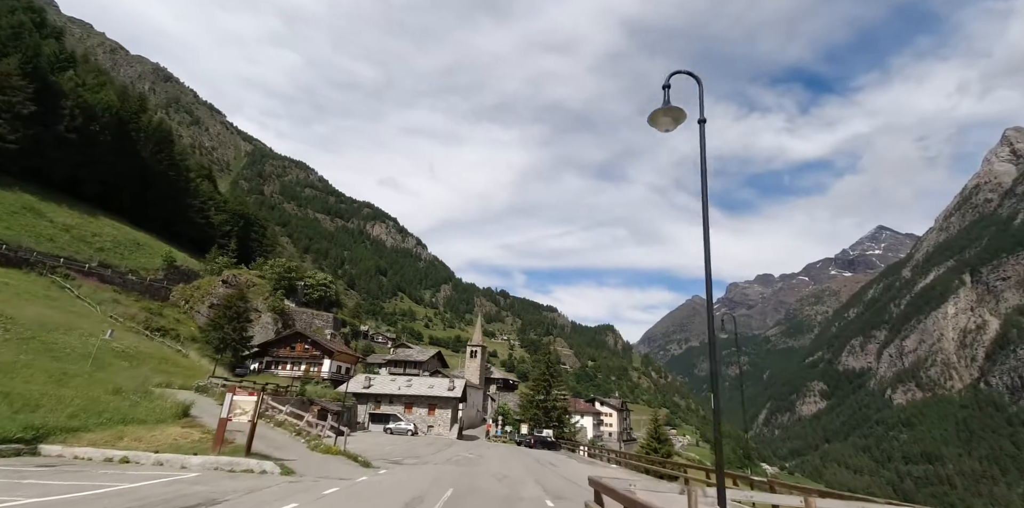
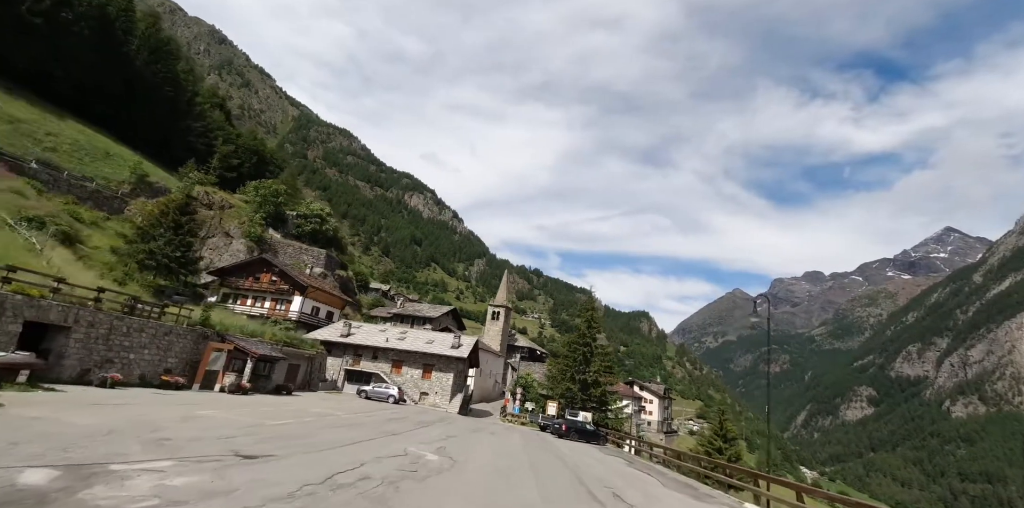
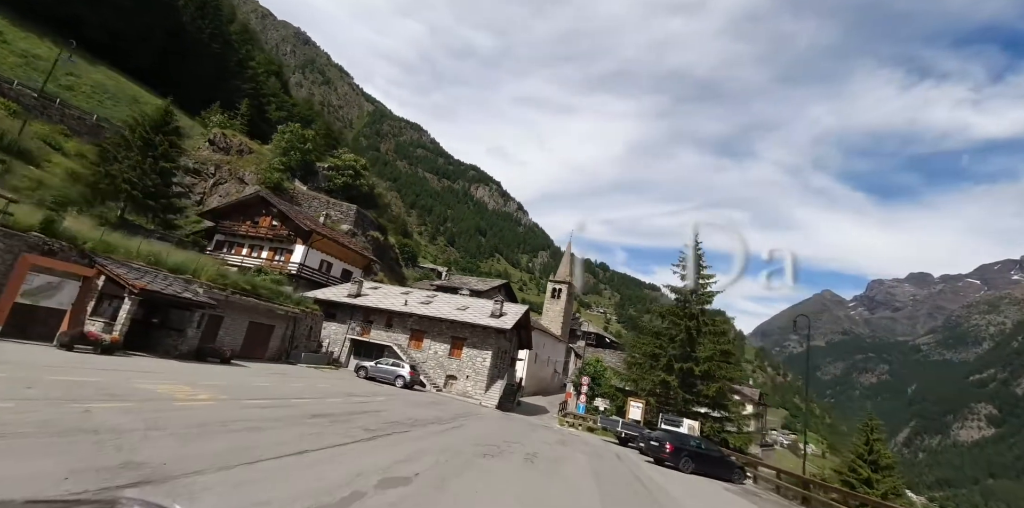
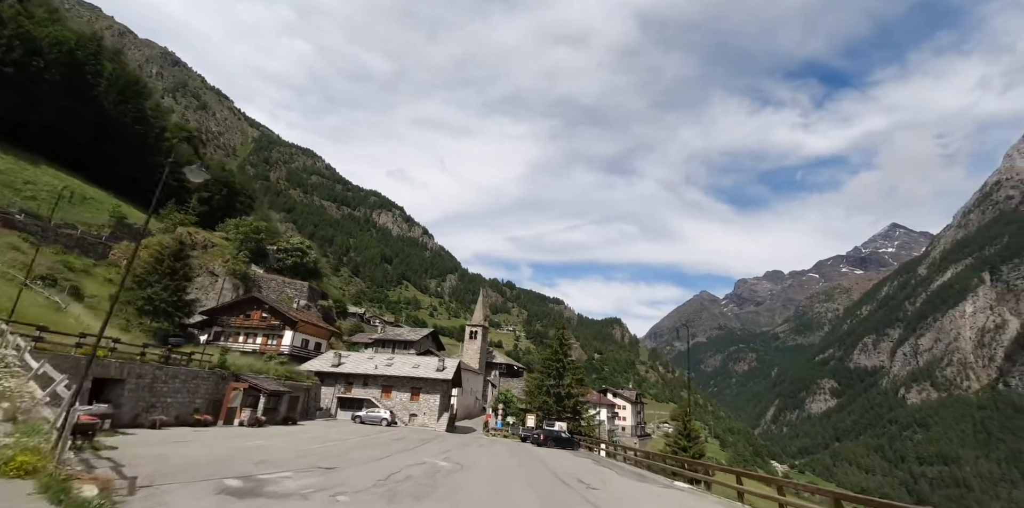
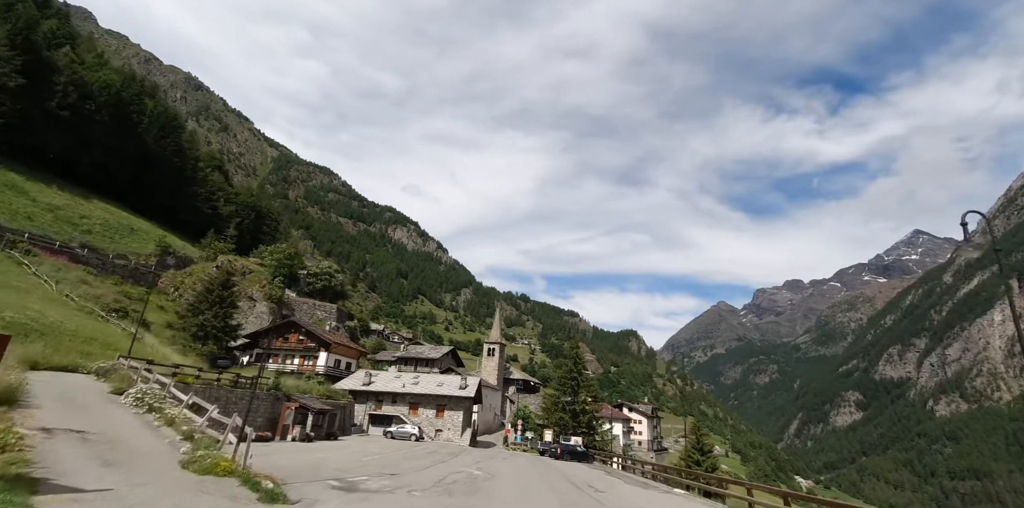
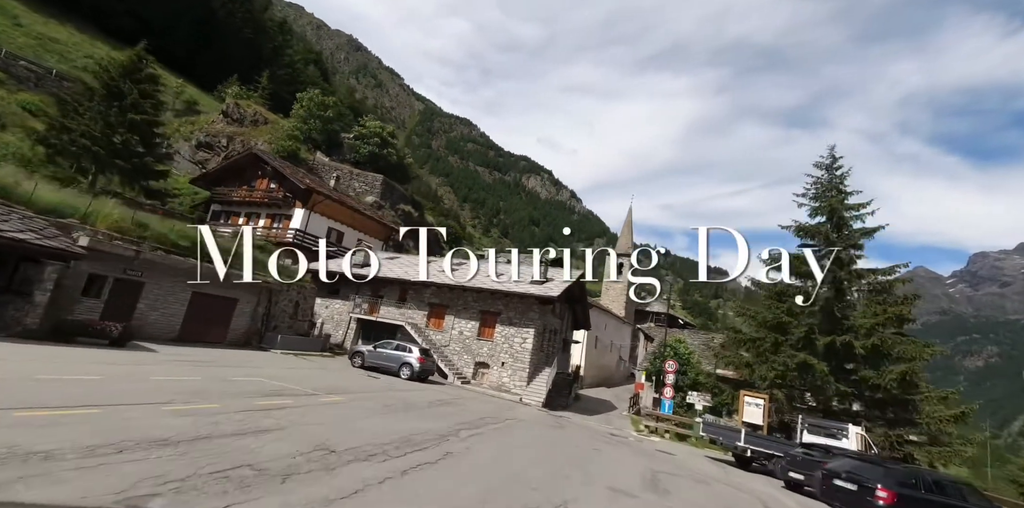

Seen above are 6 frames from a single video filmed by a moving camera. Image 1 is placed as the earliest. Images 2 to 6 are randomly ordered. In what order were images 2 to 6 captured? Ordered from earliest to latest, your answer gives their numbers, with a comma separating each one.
5, 4, 2, 3, 6
